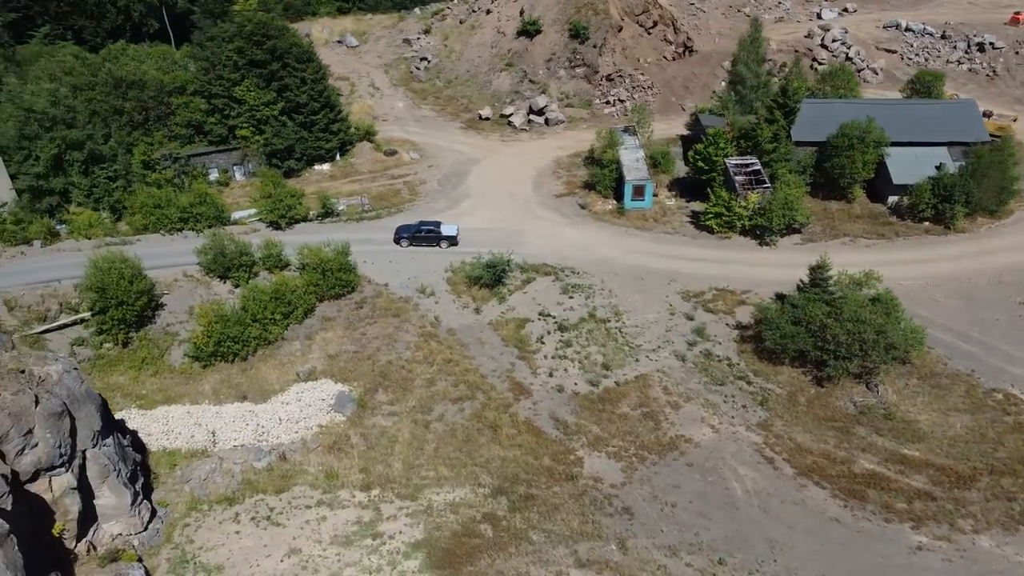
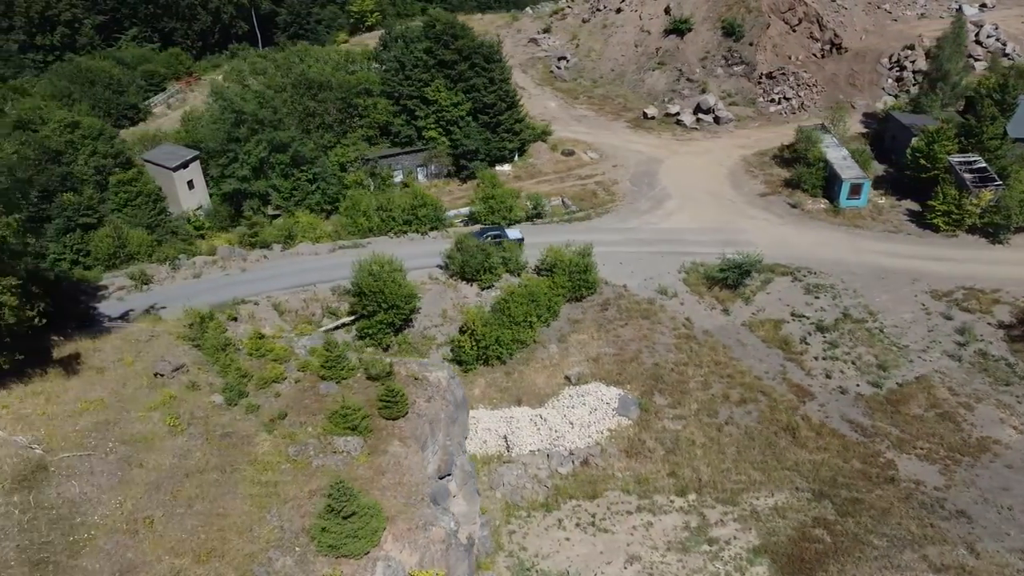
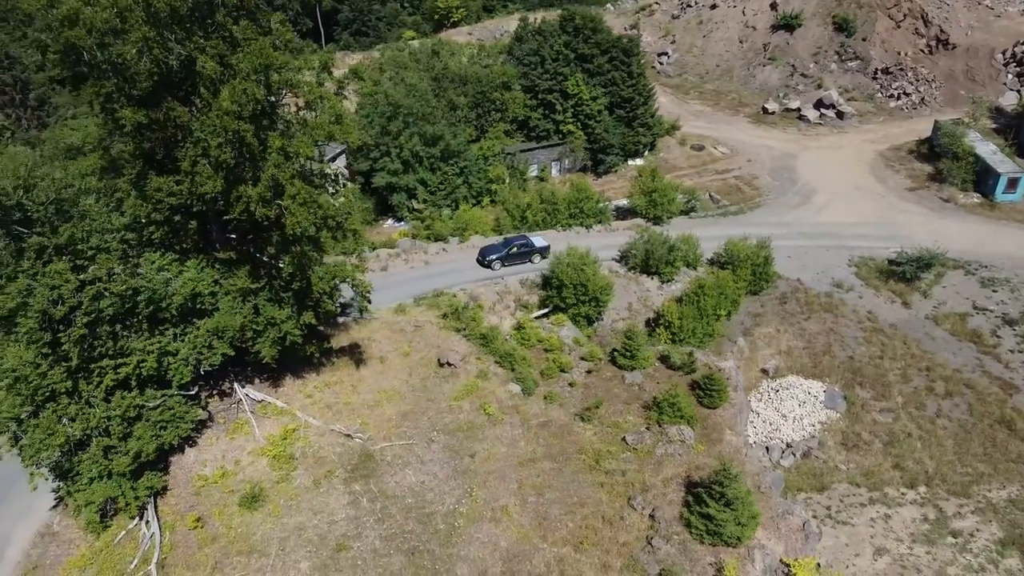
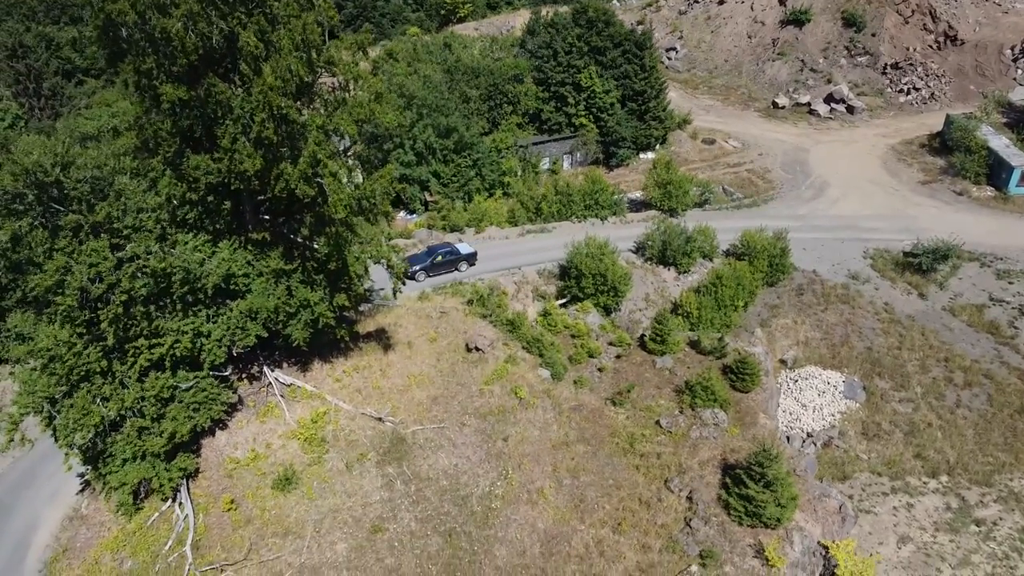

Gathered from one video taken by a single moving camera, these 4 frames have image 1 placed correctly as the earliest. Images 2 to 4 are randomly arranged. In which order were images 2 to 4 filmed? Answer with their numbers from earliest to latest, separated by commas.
2, 3, 4
